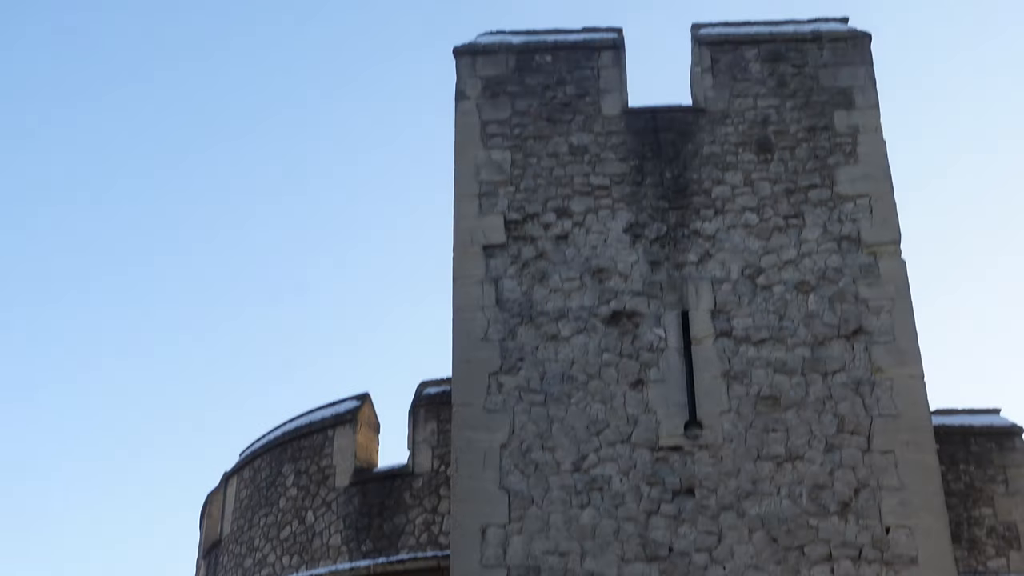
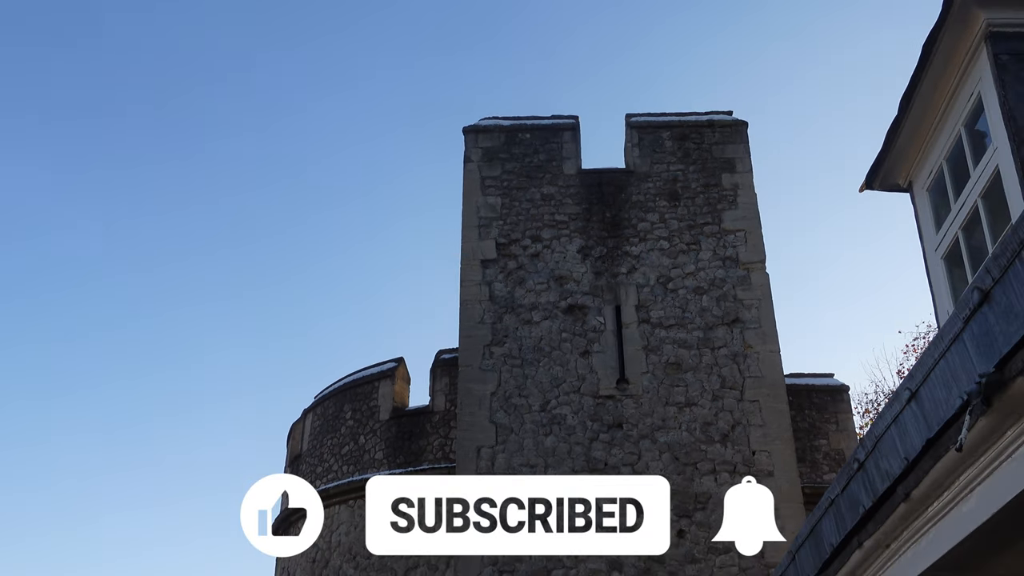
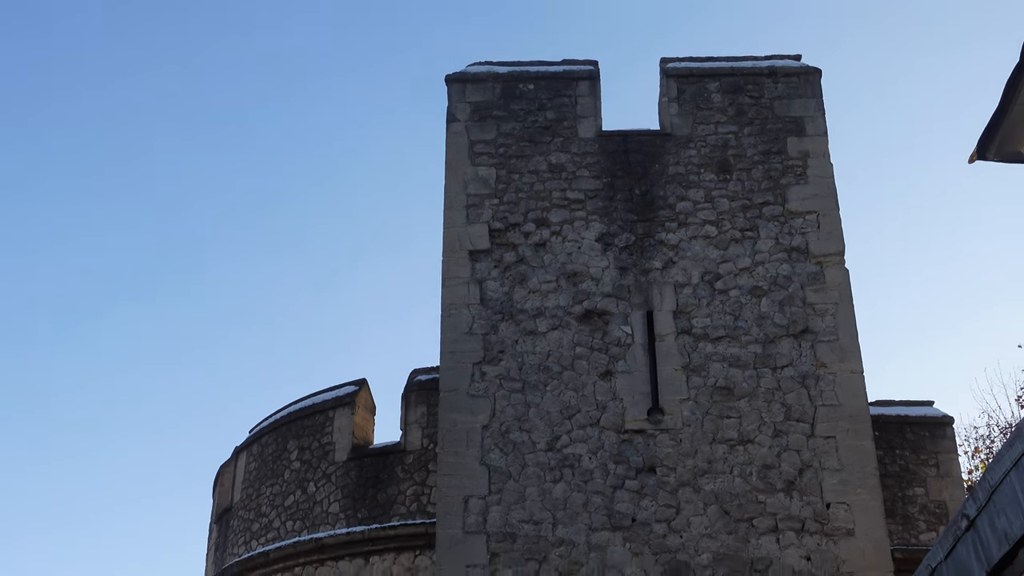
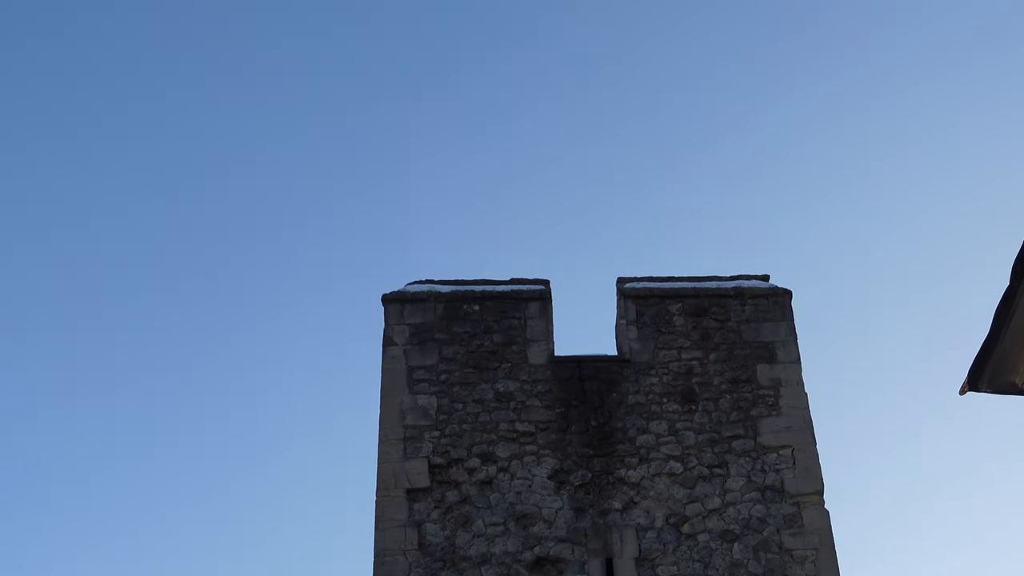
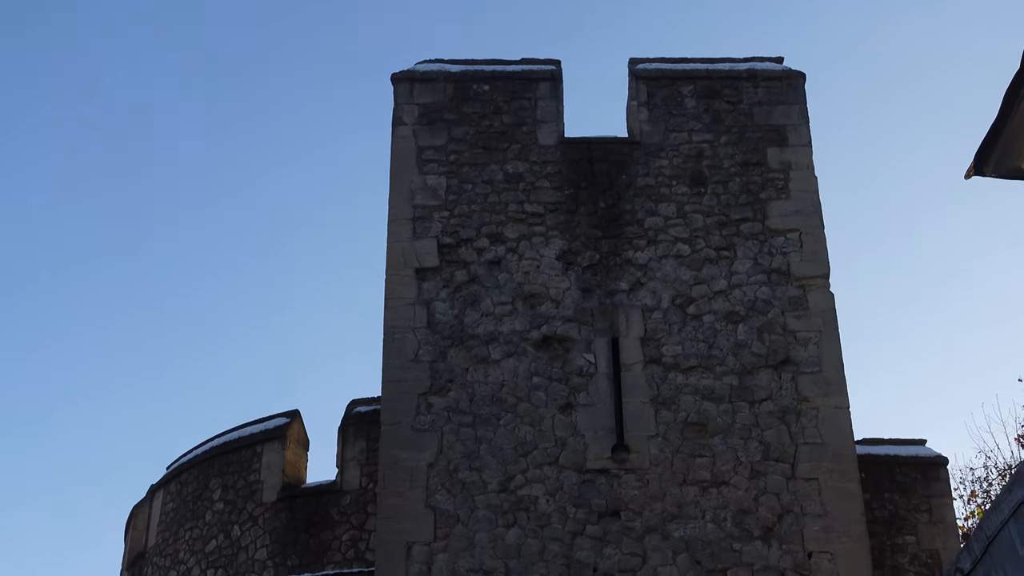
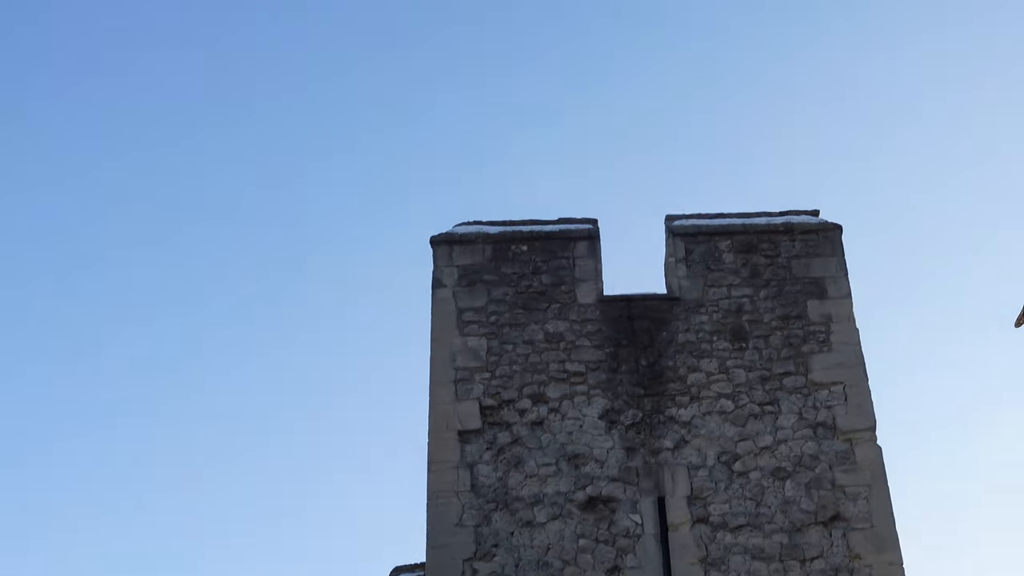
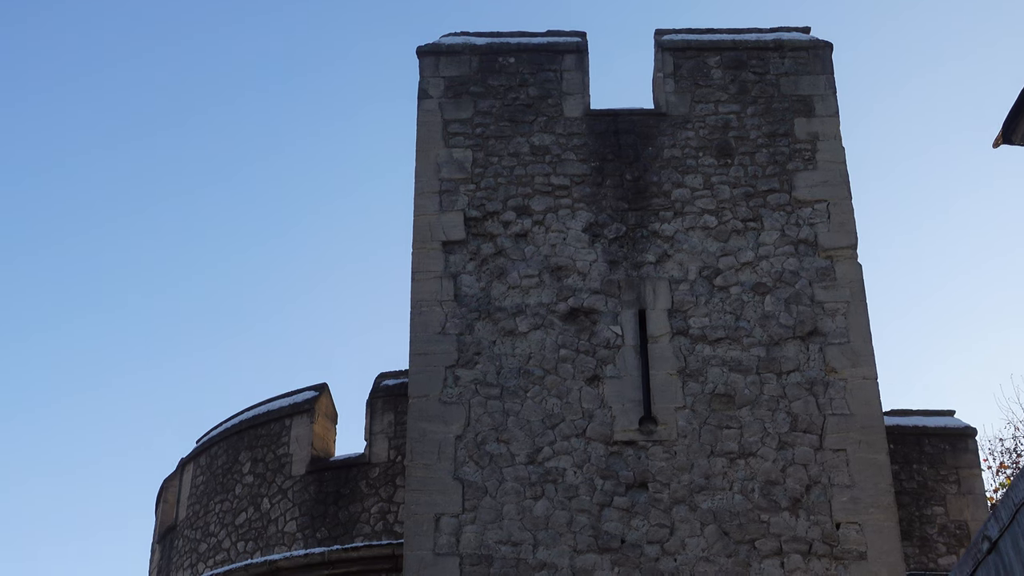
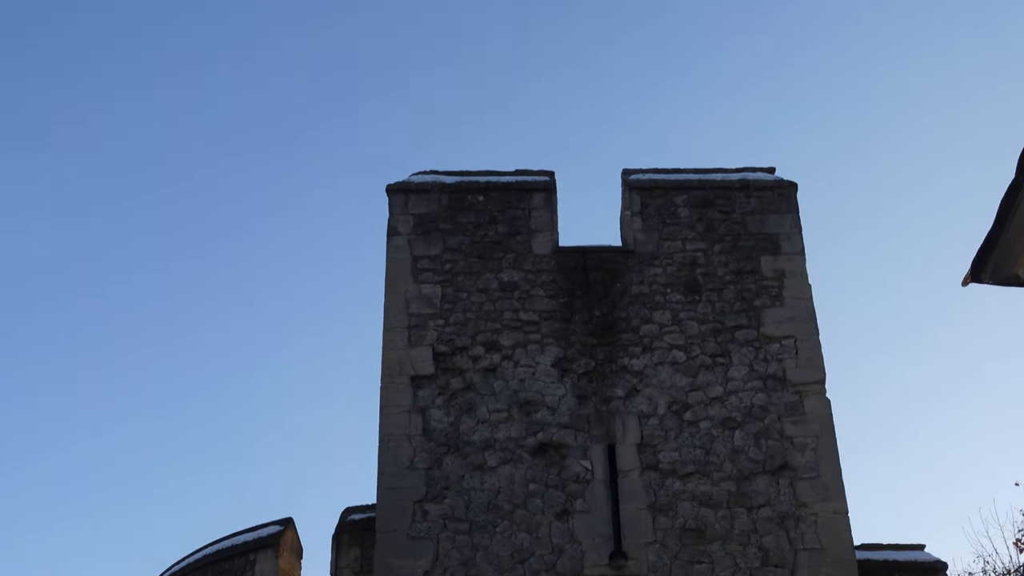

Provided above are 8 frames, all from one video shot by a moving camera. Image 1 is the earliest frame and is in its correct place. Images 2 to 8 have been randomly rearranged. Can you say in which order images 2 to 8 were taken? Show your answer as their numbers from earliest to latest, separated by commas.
6, 4, 8, 5, 7, 3, 2
